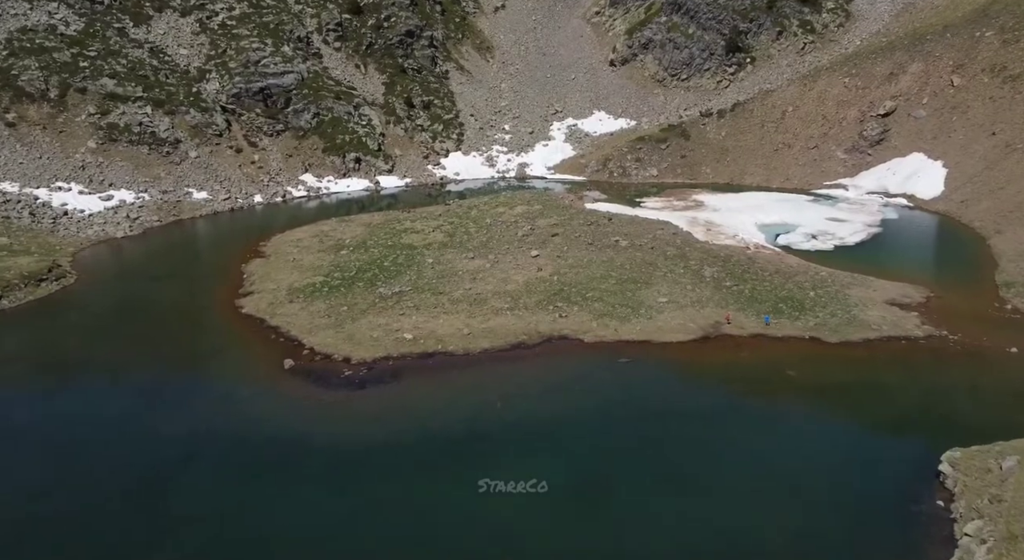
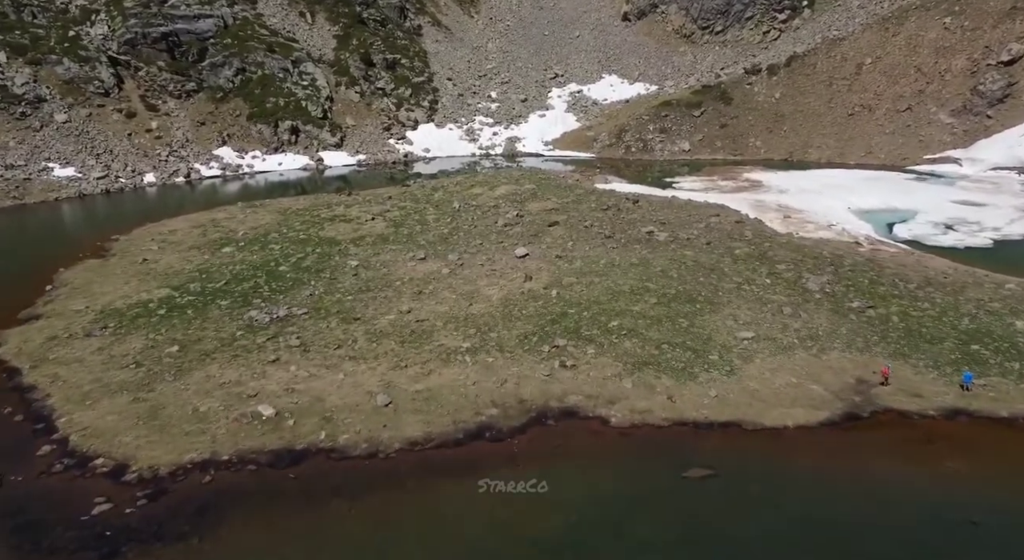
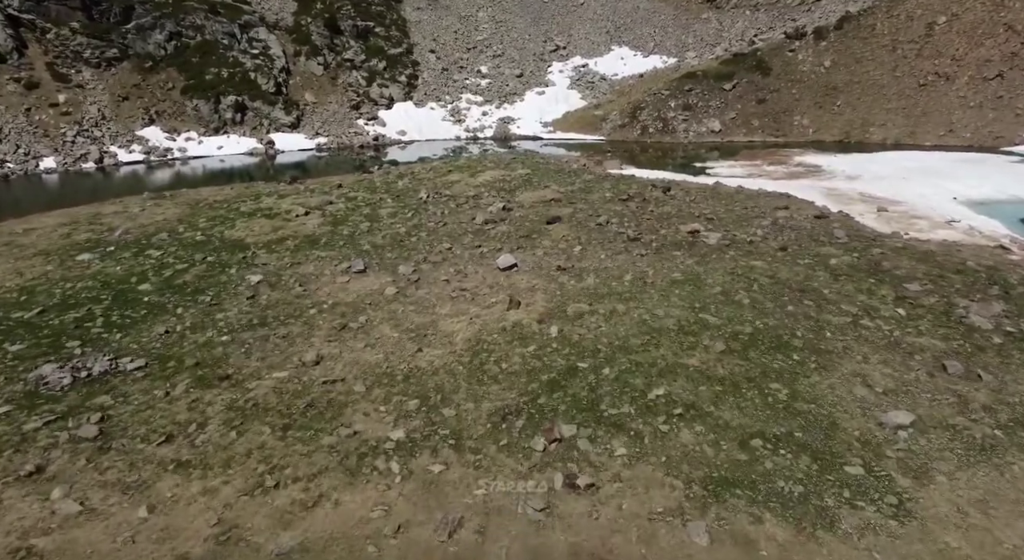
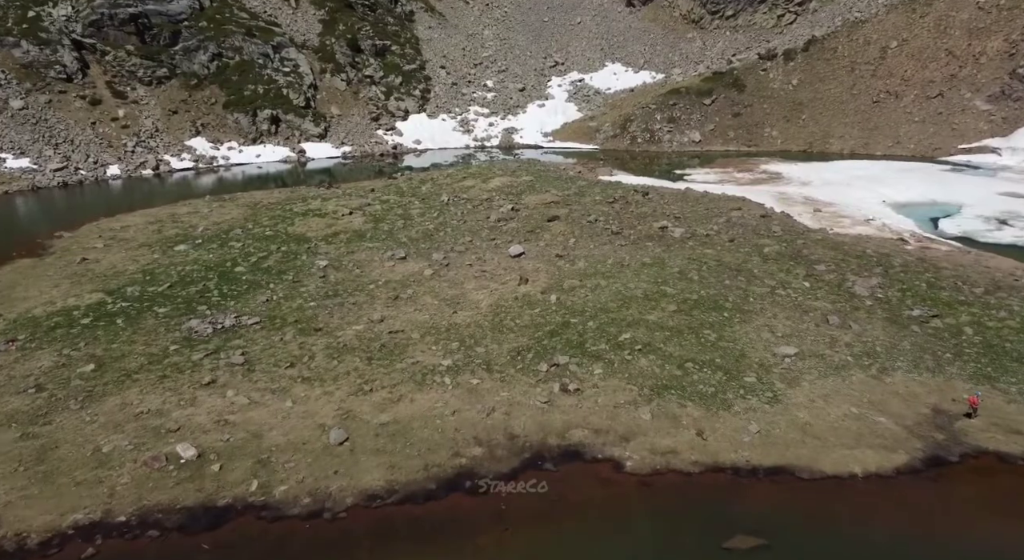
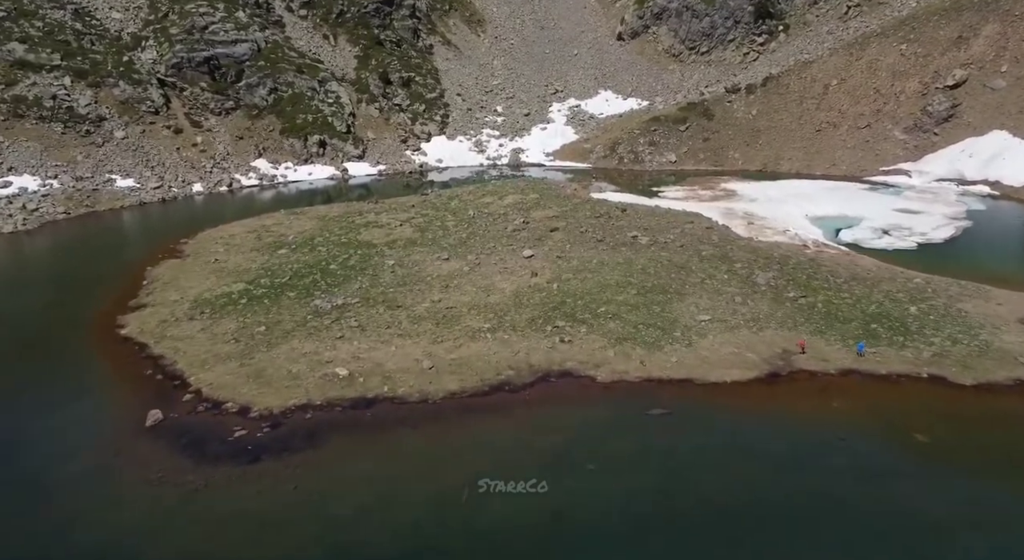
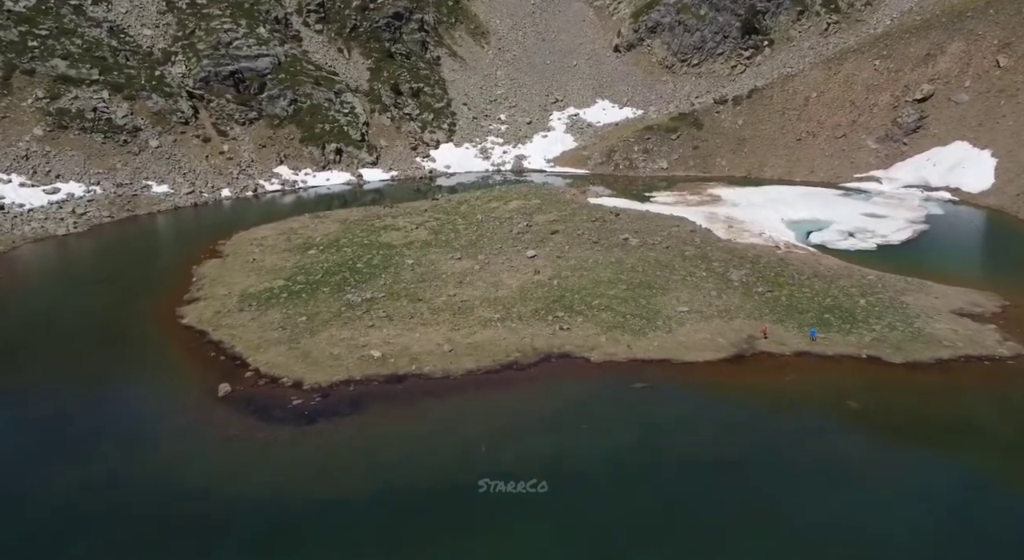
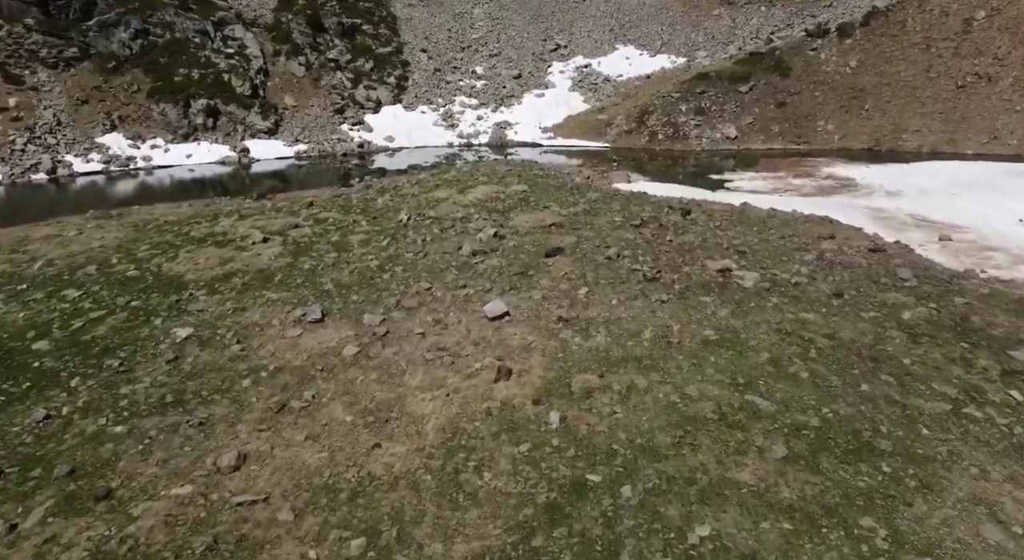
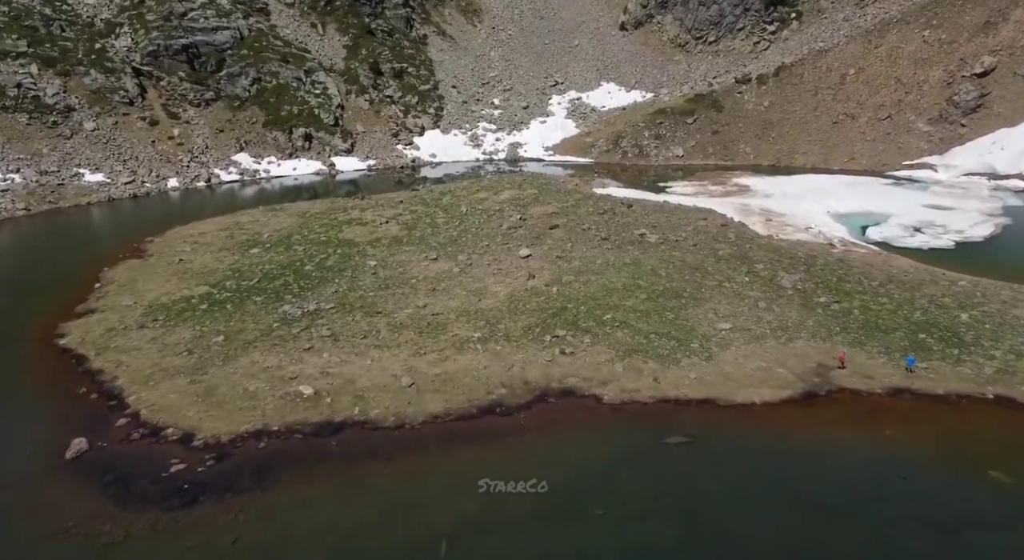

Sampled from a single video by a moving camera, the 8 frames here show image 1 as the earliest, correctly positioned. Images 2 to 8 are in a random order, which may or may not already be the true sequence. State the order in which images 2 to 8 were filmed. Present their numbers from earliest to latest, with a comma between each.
6, 5, 8, 2, 4, 3, 7
